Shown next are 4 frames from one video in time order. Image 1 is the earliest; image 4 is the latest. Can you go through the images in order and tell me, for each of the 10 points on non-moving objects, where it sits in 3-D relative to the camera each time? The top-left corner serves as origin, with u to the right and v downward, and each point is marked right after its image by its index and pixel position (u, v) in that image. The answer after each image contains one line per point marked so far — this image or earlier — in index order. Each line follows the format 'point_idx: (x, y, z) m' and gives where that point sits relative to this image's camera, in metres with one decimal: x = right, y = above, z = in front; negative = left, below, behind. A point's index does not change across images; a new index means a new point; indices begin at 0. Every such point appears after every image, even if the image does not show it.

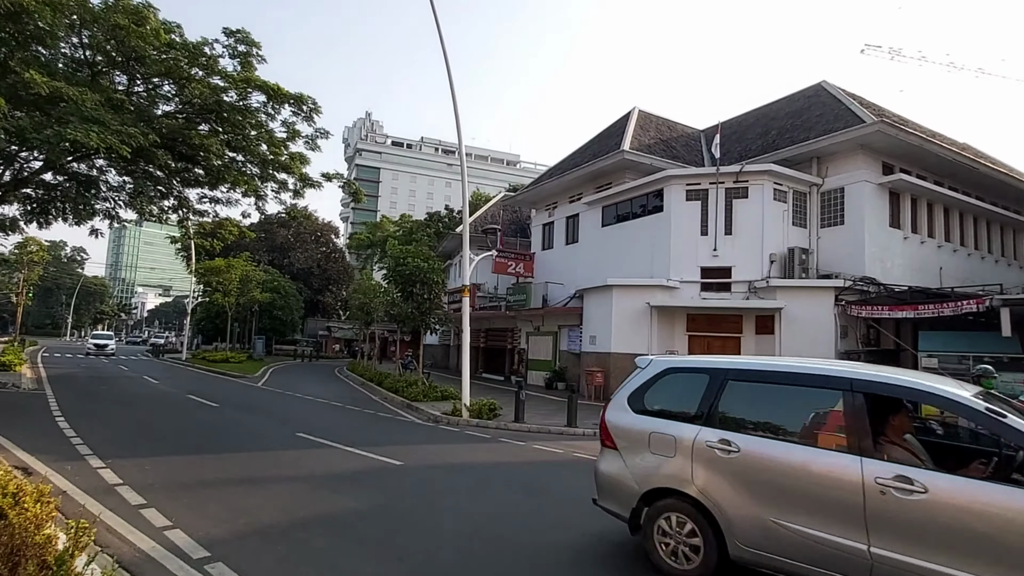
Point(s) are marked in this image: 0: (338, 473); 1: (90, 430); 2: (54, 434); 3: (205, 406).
0: (-2.1, -2.3, +7.4) m
1: (-6.8, -2.3, +9.7) m
2: (-7.1, -2.3, +9.2) m
3: (-7.2, -2.8, +14.1) m
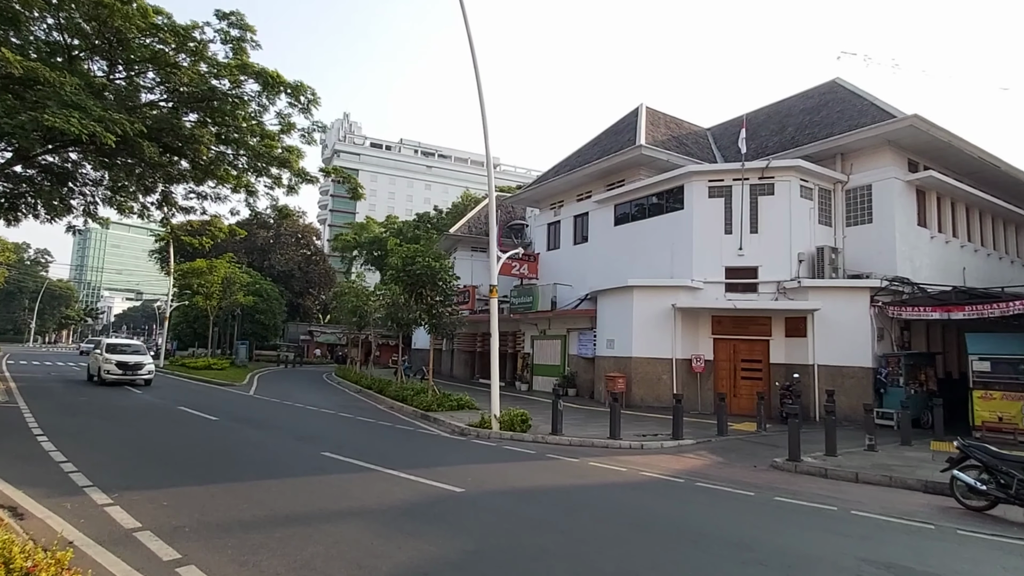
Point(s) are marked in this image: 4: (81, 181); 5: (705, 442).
0: (-1.2, -2.2, +6.2) m
1: (-6.0, -2.3, +8.3) m
2: (-6.2, -2.3, +7.9) m
3: (-6.5, -2.8, +12.7) m
4: (-12.8, +3.2, +17.8) m
5: (+3.9, -3.1, +12.0) m
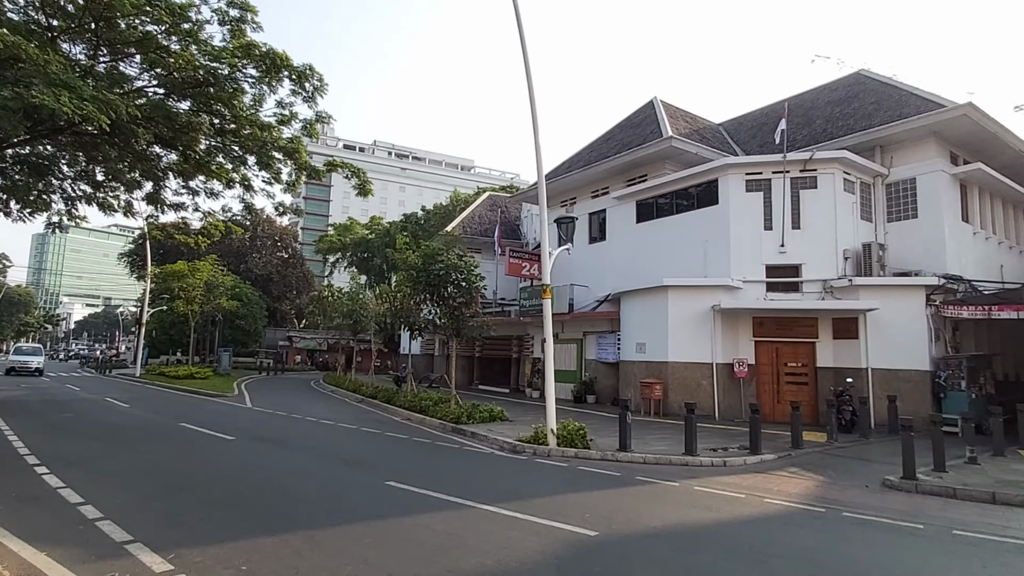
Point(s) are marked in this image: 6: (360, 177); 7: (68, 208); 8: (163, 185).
0: (+0.2, -2.2, +4.9) m
1: (-4.7, -2.3, +6.8) m
2: (-4.9, -2.3, +6.3) m
3: (-5.4, -2.9, +11.1) m
4: (-12.0, +3.1, +15.9) m
5: (+5.0, -3.1, +10.9) m
6: (-4.8, +3.5, +19.0) m
7: (-13.0, +2.4, +17.6) m
8: (-10.7, +3.1, +18.1) m
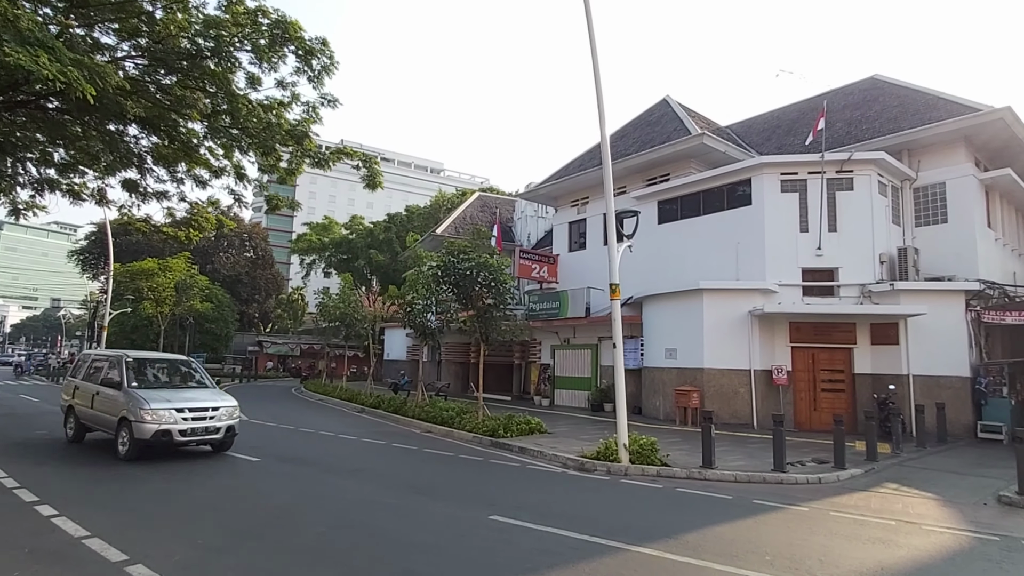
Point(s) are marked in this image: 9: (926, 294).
0: (+1.8, -2.2, +3.9) m
1: (-3.2, -2.3, +5.5) m
2: (-3.4, -2.3, +5.1) m
3: (-4.2, -2.9, +9.8) m
4: (-11.1, +3.0, +14.3) m
5: (+6.2, -3.1, +10.3) m
6: (-4.1, +3.4, +17.7) m
7: (-12.1, +2.4, +15.9) m
8: (-9.9, +3.1, +16.5) m
9: (+10.7, -0.2, +15.5) m
